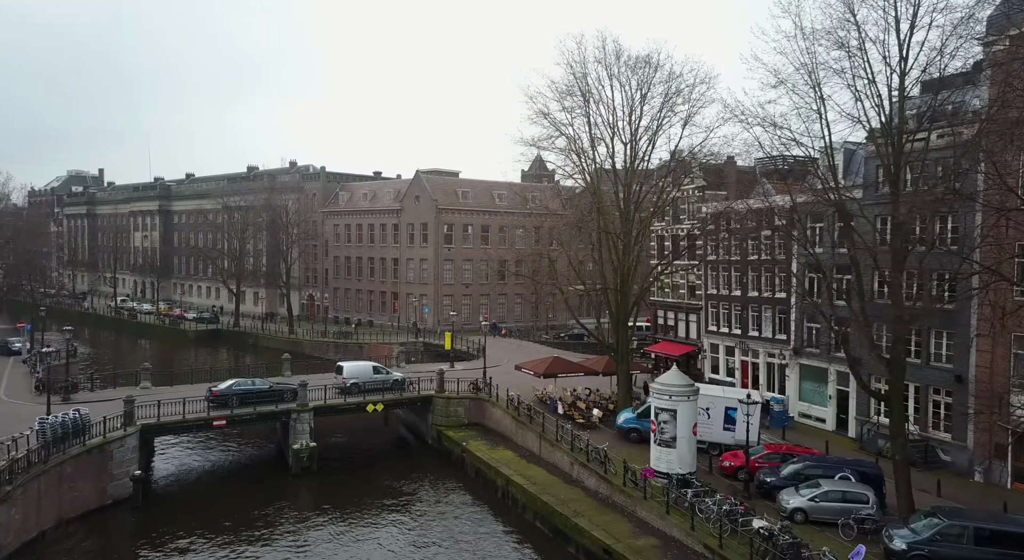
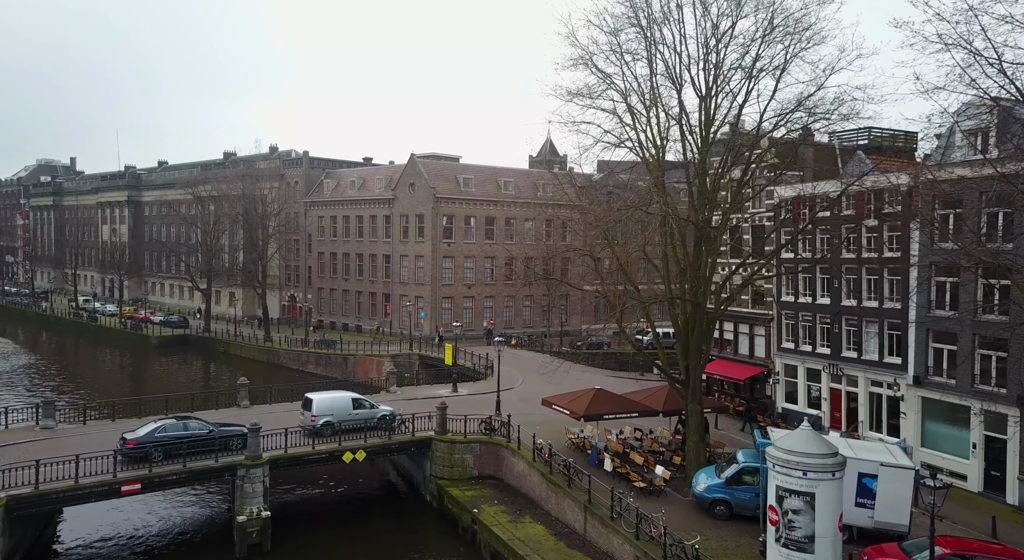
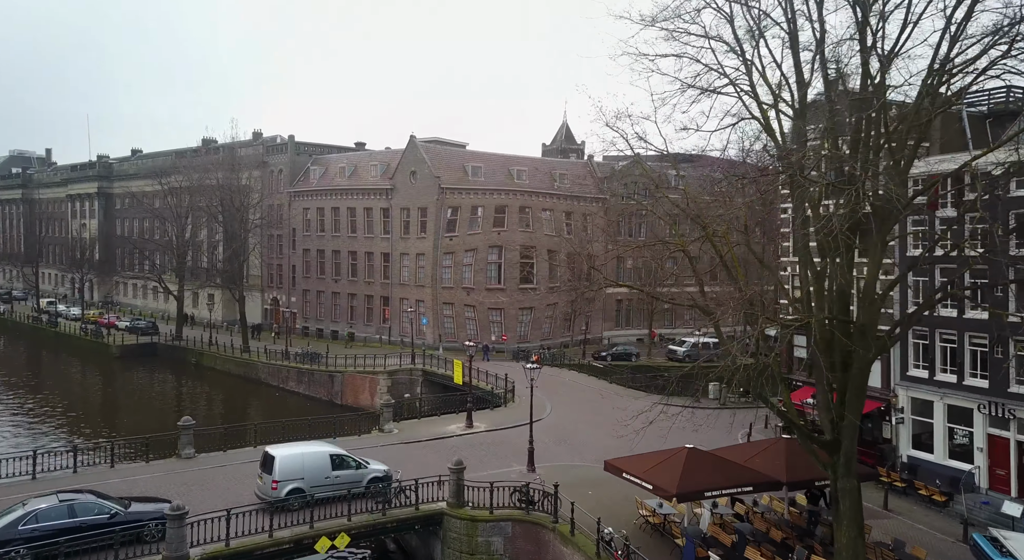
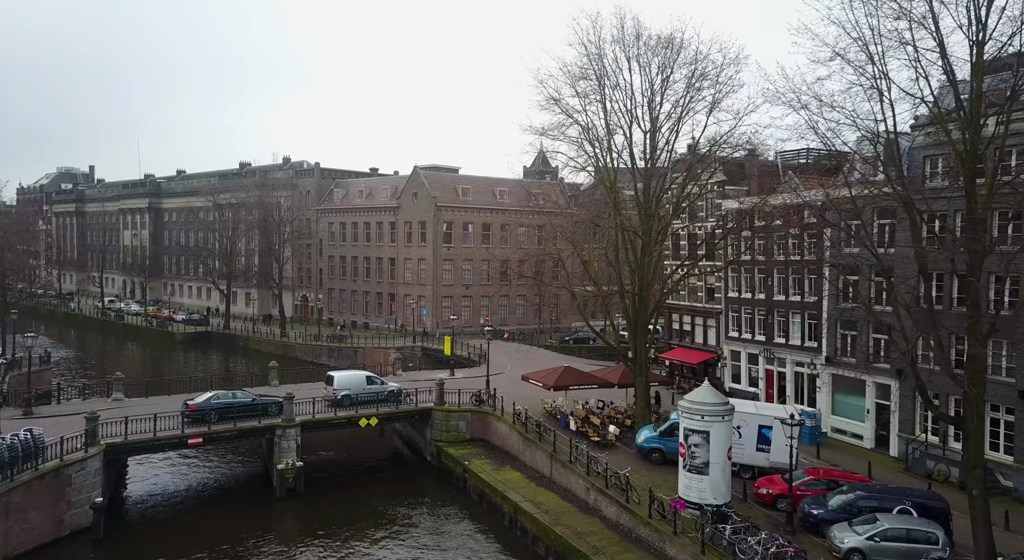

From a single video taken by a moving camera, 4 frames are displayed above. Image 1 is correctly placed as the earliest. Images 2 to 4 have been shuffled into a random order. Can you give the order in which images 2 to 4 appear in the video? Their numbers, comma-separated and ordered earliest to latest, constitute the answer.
4, 2, 3
